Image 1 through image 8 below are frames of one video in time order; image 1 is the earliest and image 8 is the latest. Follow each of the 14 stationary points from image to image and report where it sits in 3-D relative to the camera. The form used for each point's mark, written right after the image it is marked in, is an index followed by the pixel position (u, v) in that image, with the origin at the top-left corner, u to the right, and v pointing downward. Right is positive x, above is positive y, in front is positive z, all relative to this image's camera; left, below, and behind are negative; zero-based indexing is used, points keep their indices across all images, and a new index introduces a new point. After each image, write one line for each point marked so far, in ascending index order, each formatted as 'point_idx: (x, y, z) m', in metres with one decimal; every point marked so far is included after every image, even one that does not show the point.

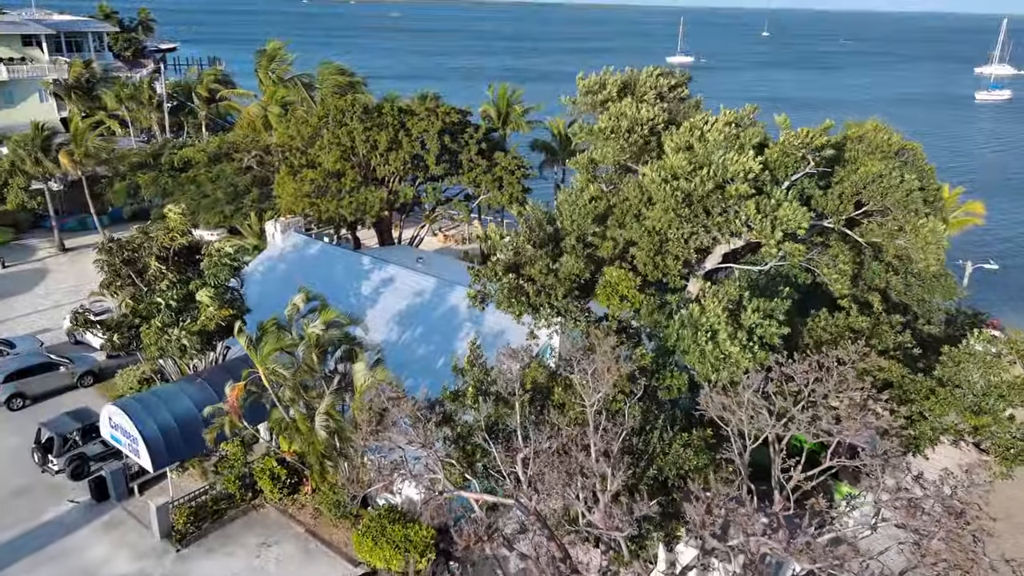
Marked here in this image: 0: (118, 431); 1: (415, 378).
0: (-5.6, -2.0, +16.1) m
1: (-1.6, -1.4, +18.2) m
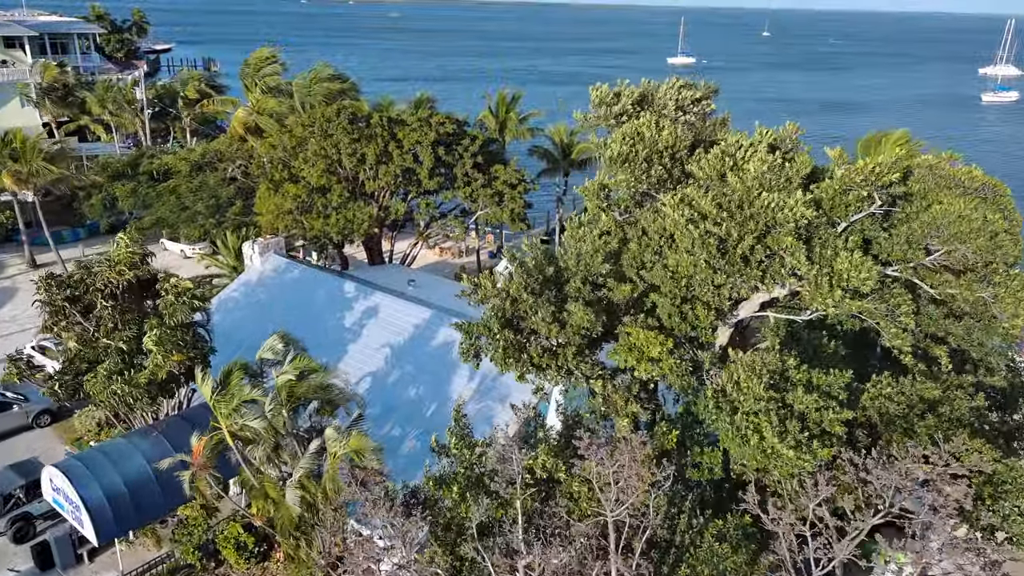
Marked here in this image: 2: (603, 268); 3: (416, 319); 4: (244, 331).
0: (-5.6, -2.6, +14.1) m
1: (-1.6, -2.0, +16.1) m
2: (+1.0, +0.2, +12.0) m
3: (-1.6, -0.6, +19.2) m
4: (-4.7, -0.8, +19.9) m
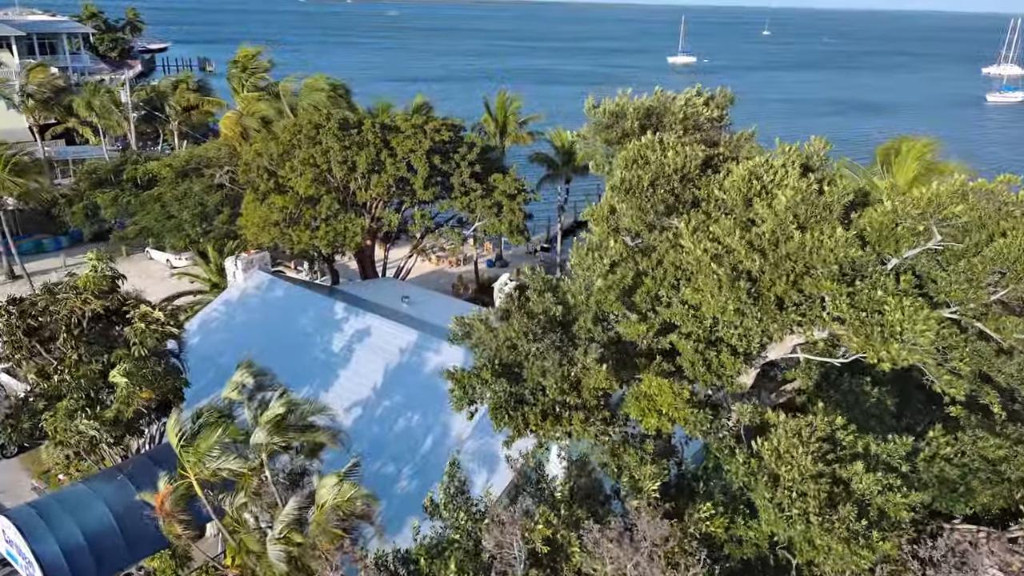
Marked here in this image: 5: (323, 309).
0: (-5.6, -2.9, +12.7) m
1: (-1.6, -2.3, +14.8) m
2: (+1.0, -0.2, +10.7) m
3: (-1.6, -0.9, +17.9) m
4: (-4.7, -1.1, +18.5) m
5: (-3.3, -0.4, +19.6) m
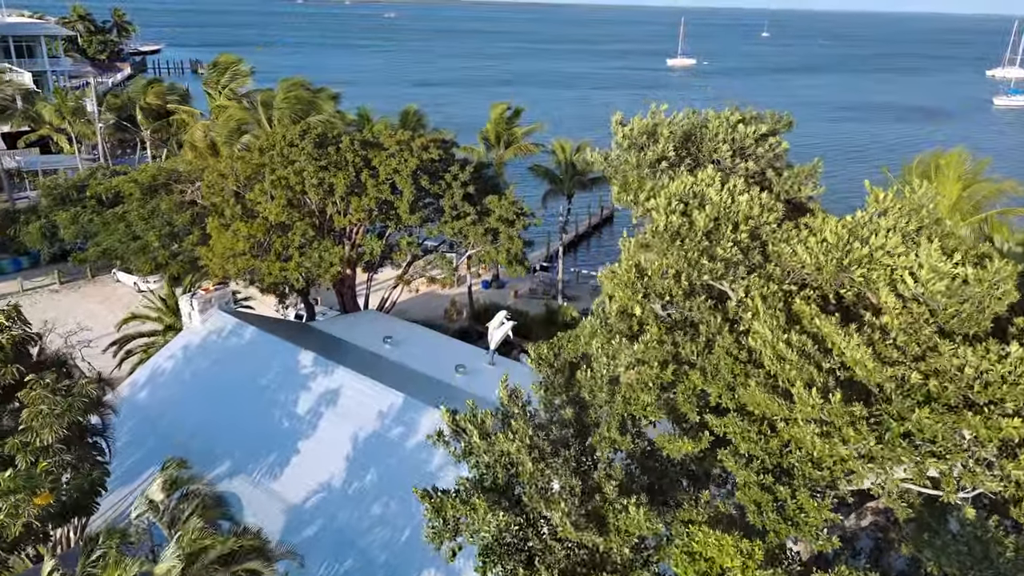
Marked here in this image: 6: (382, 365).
0: (-5.7, -3.6, +10.0) m
1: (-1.6, -3.0, +12.1) m
2: (+1.0, -0.9, +8.0) m
3: (-1.6, -1.6, +15.1) m
4: (-4.8, -1.8, +15.8) m
5: (-3.3, -1.1, +16.9) m
6: (-2.1, -1.3, +18.8) m
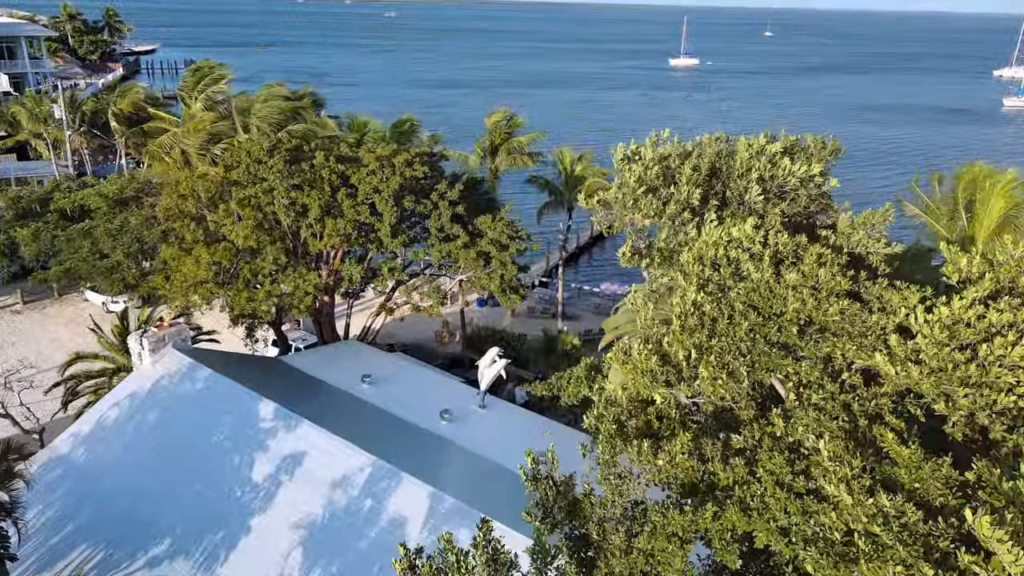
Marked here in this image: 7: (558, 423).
0: (-5.8, -4.2, +7.8) m
1: (-1.7, -3.6, +9.9) m
2: (+0.9, -1.4, +5.8) m
3: (-1.7, -2.2, +13.0) m
4: (-4.9, -2.4, +13.7) m
5: (-3.4, -1.6, +14.7) m
6: (-2.2, -1.8, +16.6) m
7: (+0.7, -2.1, +17.4) m
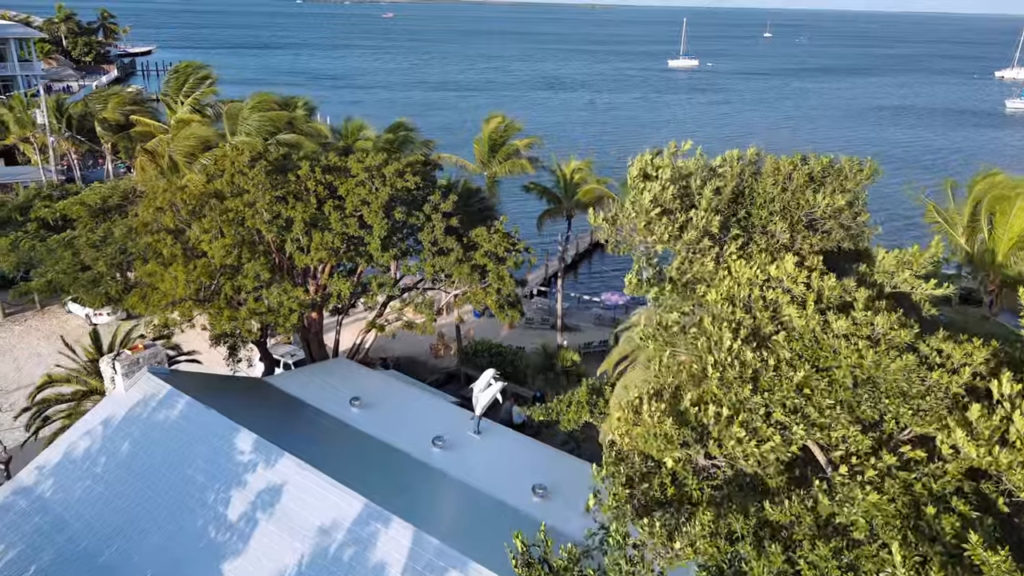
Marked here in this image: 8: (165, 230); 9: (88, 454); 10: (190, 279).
0: (-5.8, -4.4, +6.8) m
1: (-1.8, -3.8, +8.9) m
2: (+0.8, -1.7, +4.8) m
3: (-1.8, -2.4, +12.0) m
4: (-4.9, -2.7, +12.7) m
5: (-3.5, -1.9, +13.7) m
6: (-2.3, -2.1, +15.6) m
7: (+0.7, -2.4, +16.4) m
8: (-5.7, +1.0, +18.5) m
9: (-5.3, -2.1, +14.0) m
10: (-5.0, +0.2, +17.5) m
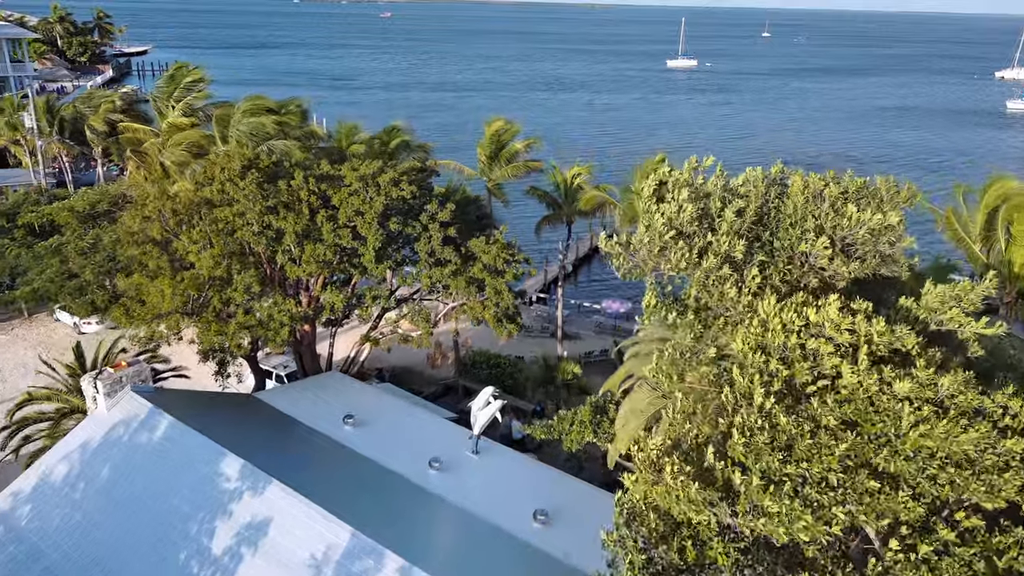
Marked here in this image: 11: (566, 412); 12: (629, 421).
0: (-5.8, -4.6, +6.2) m
1: (-1.8, -4.0, +8.3) m
2: (+0.8, -1.9, +4.2) m
3: (-1.8, -2.6, +11.3) m
4: (-4.9, -2.9, +12.0) m
5: (-3.5, -2.1, +13.1) m
6: (-2.3, -2.3, +15.0) m
7: (+0.7, -2.6, +15.8) m
8: (-5.7, +0.8, +17.9) m
9: (-5.3, -2.3, +13.4) m
10: (-5.0, 0.0, +16.8) m
11: (+0.8, -1.8, +15.9) m
12: (+1.2, -1.4, +11.8) m
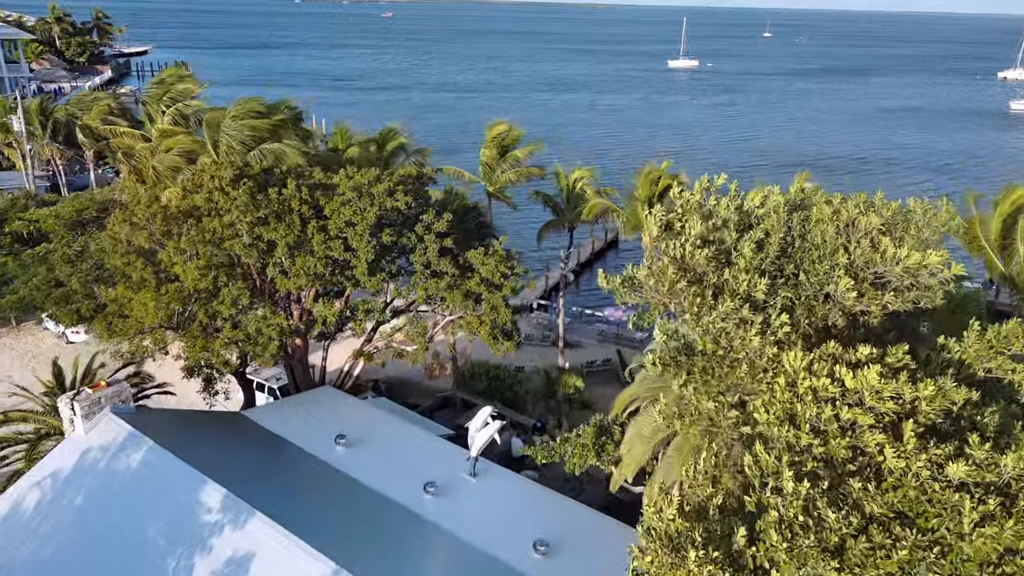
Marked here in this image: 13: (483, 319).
0: (-5.8, -4.8, +5.4) m
1: (-1.8, -4.2, +7.5) m
2: (+0.8, -2.1, +3.4) m
3: (-1.8, -2.8, +10.6) m
4: (-4.9, -3.1, +11.2) m
5: (-3.5, -2.3, +12.3) m
6: (-2.3, -2.5, +14.2) m
7: (+0.7, -2.8, +15.0) m
8: (-5.7, +0.6, +17.1) m
9: (-5.3, -2.5, +12.6) m
10: (-5.0, -0.2, +16.1) m
11: (+0.7, -2.0, +15.1) m
12: (+1.2, -1.6, +11.0) m
13: (-0.4, -0.5, +17.3) m
